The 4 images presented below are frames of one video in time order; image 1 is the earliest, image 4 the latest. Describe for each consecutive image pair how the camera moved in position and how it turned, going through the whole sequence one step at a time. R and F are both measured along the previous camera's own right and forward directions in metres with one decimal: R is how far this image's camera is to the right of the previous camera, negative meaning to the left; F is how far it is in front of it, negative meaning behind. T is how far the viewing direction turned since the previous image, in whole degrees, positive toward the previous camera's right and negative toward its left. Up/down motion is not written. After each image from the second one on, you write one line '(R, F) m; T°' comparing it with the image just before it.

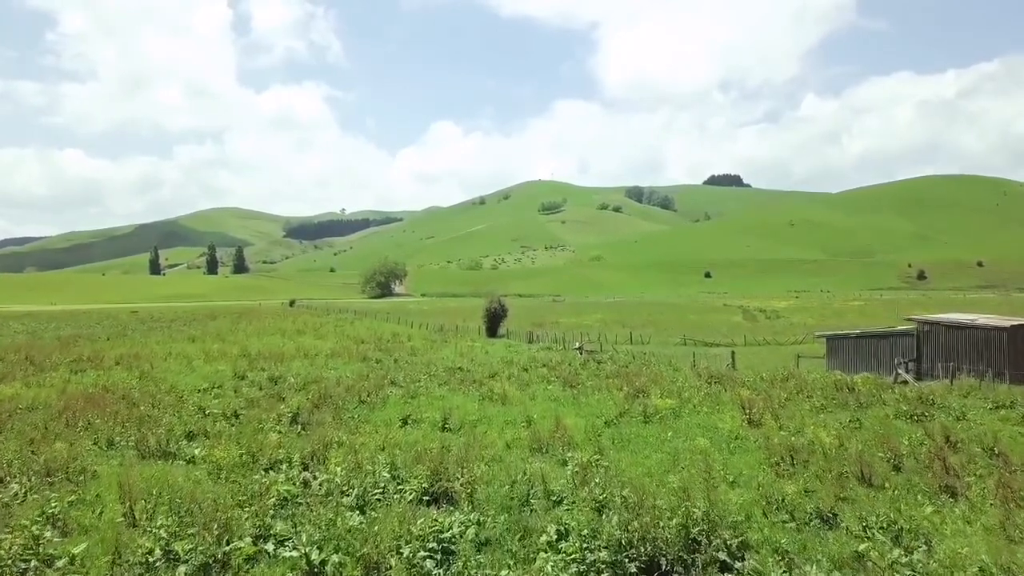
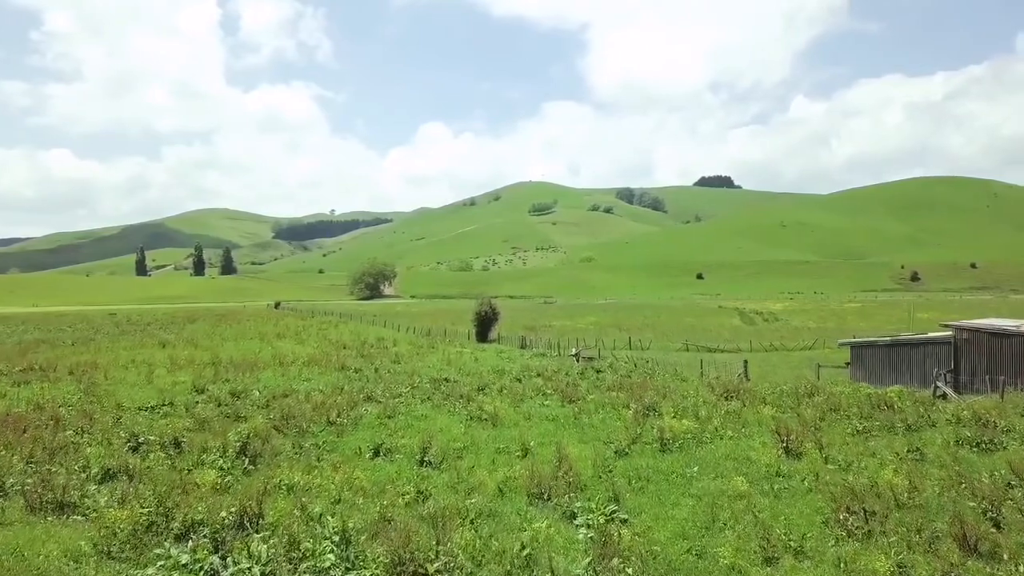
(0.0, +3.2) m; +1°
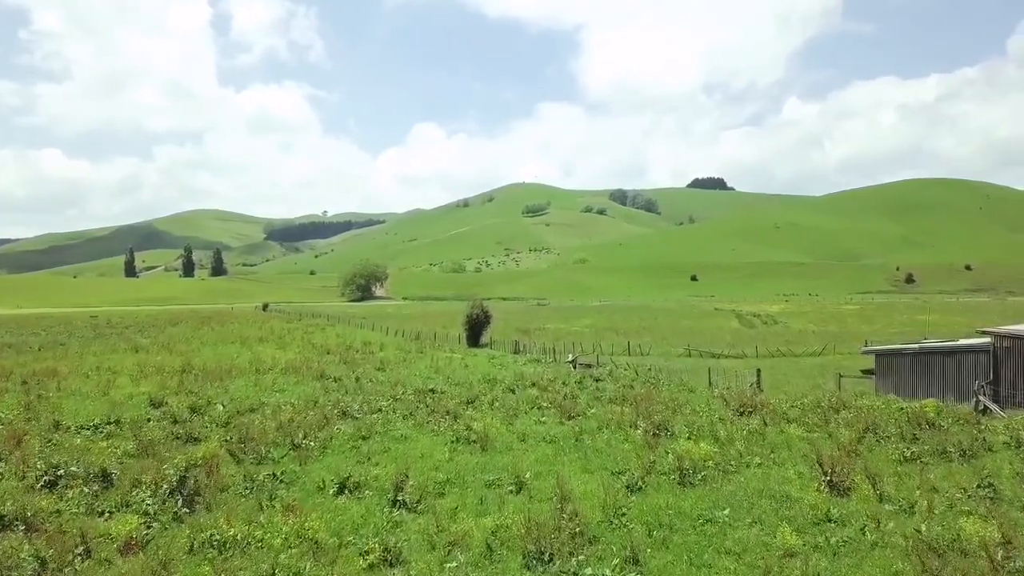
(0.0, +2.7) m; +1°
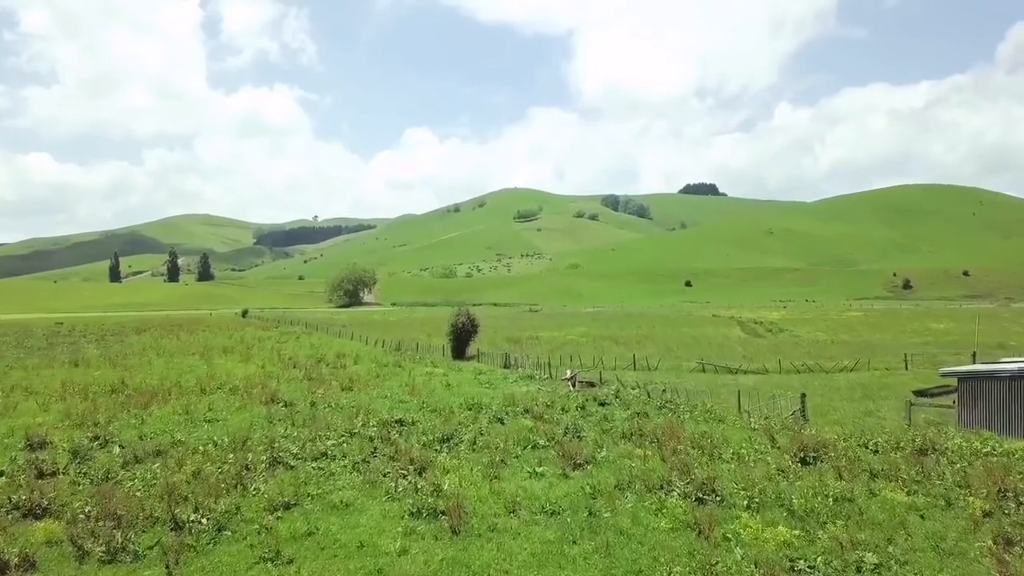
(+0.1, +5.7) m; +1°
